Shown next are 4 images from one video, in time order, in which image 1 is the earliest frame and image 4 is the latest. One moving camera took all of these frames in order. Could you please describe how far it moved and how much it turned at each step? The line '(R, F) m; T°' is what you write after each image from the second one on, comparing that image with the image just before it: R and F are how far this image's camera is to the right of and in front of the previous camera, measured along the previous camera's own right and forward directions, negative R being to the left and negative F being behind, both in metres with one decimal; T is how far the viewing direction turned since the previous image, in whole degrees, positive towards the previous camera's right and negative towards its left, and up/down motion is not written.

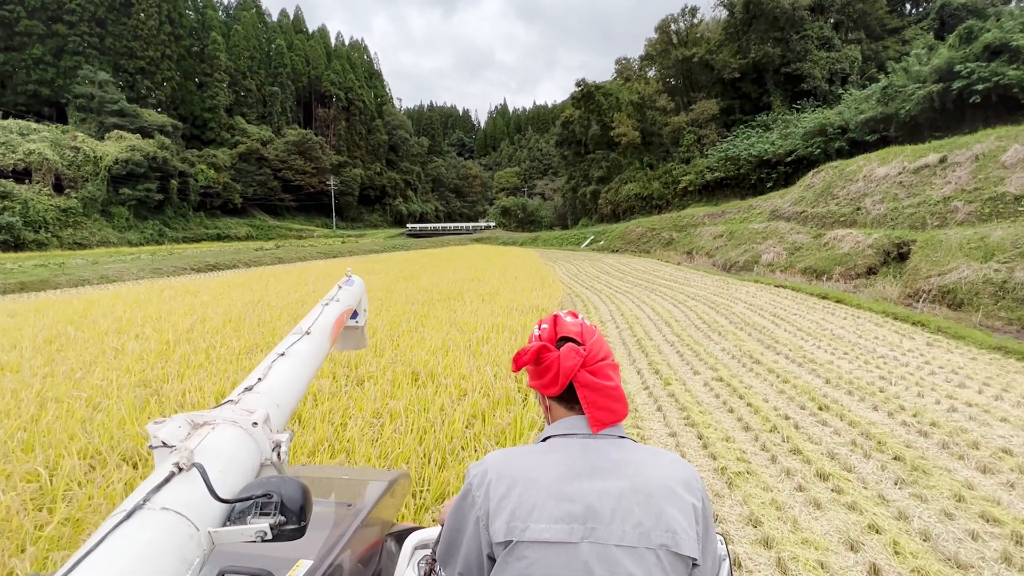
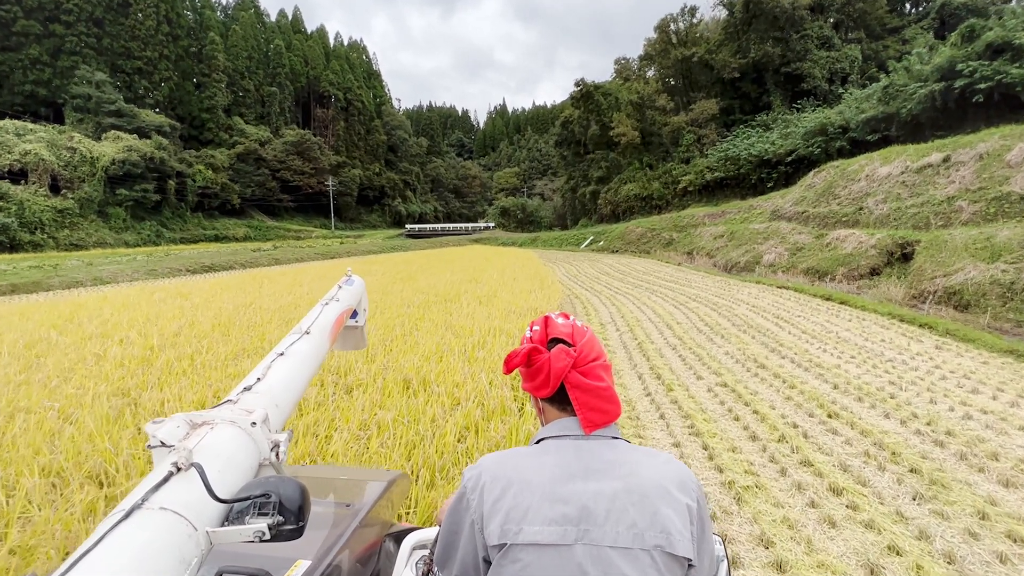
(0.0, +0.1) m; 0°
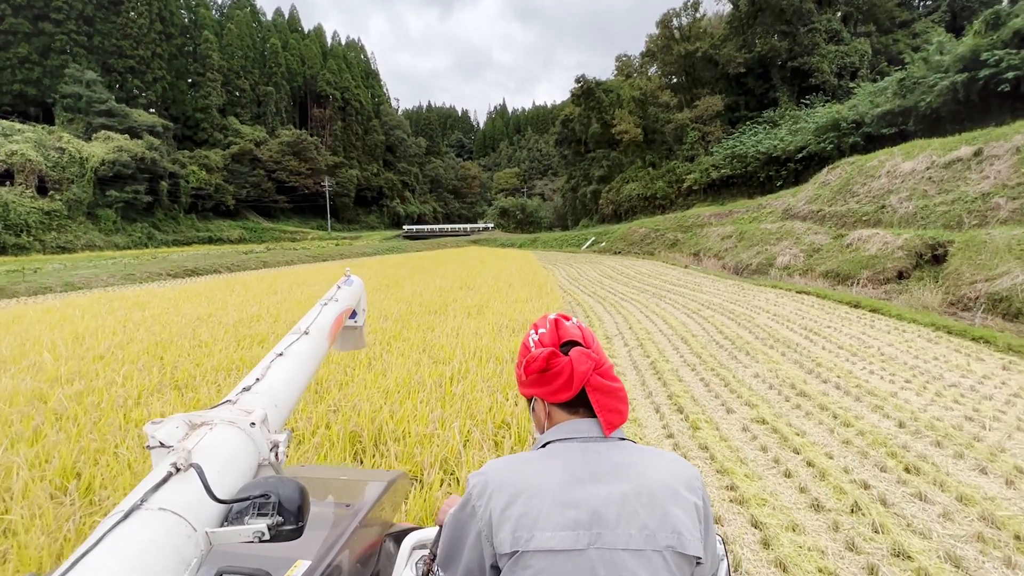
(+0.1, +0.7) m; 0°
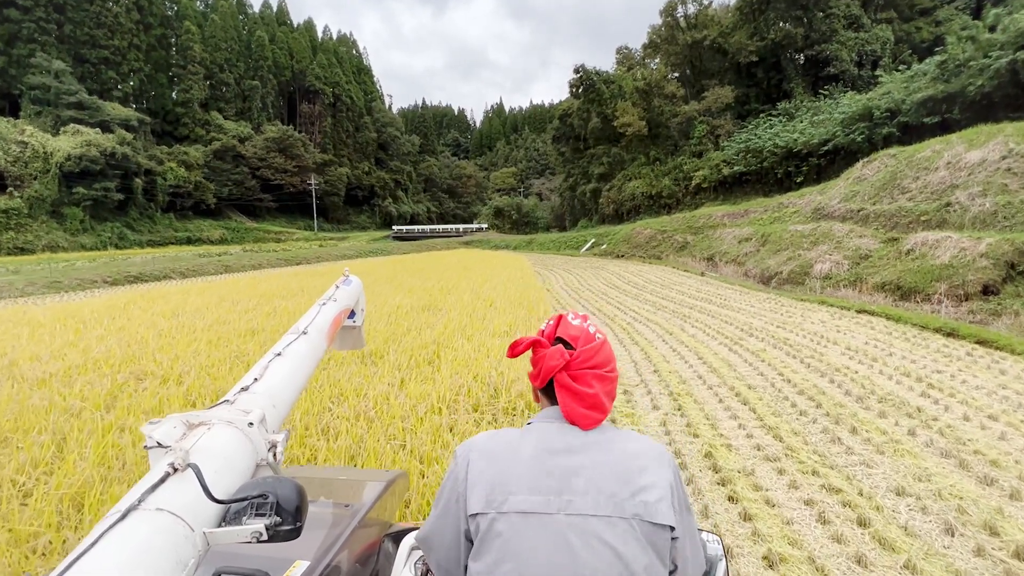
(+0.2, +1.8) m; 0°
